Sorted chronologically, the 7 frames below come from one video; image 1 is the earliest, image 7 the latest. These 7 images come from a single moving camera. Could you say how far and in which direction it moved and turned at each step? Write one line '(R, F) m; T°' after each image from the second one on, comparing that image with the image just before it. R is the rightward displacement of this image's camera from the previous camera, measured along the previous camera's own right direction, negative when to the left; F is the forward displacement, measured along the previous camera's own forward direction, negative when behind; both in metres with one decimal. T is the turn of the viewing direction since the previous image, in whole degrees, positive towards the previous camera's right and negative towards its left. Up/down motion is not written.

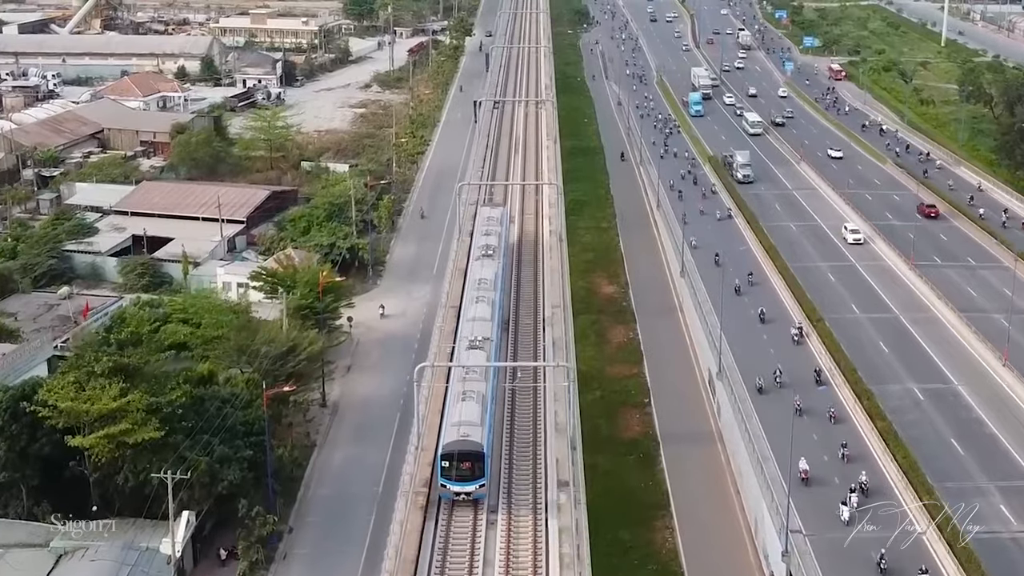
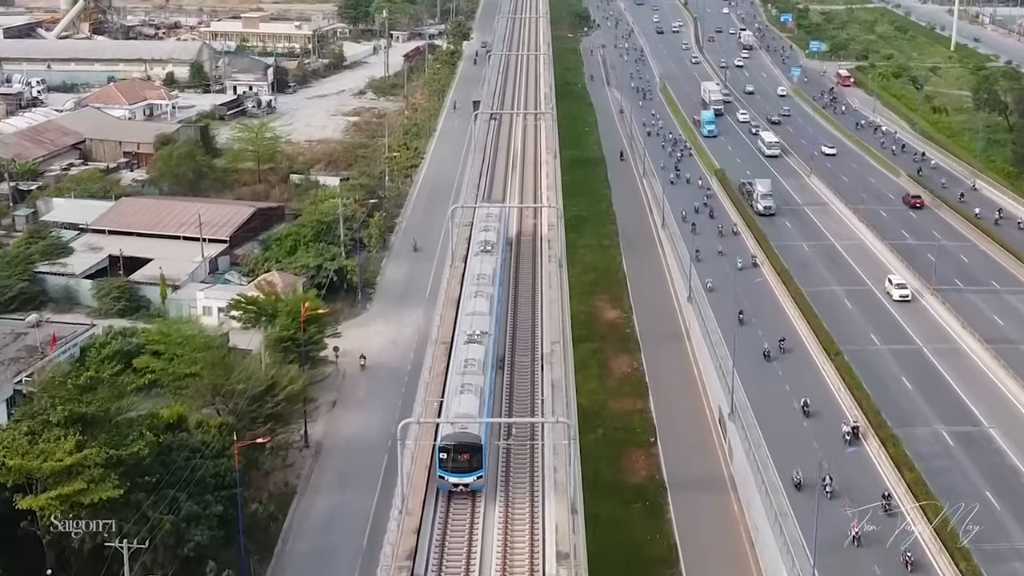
(+0.1, +1.8) m; 0°
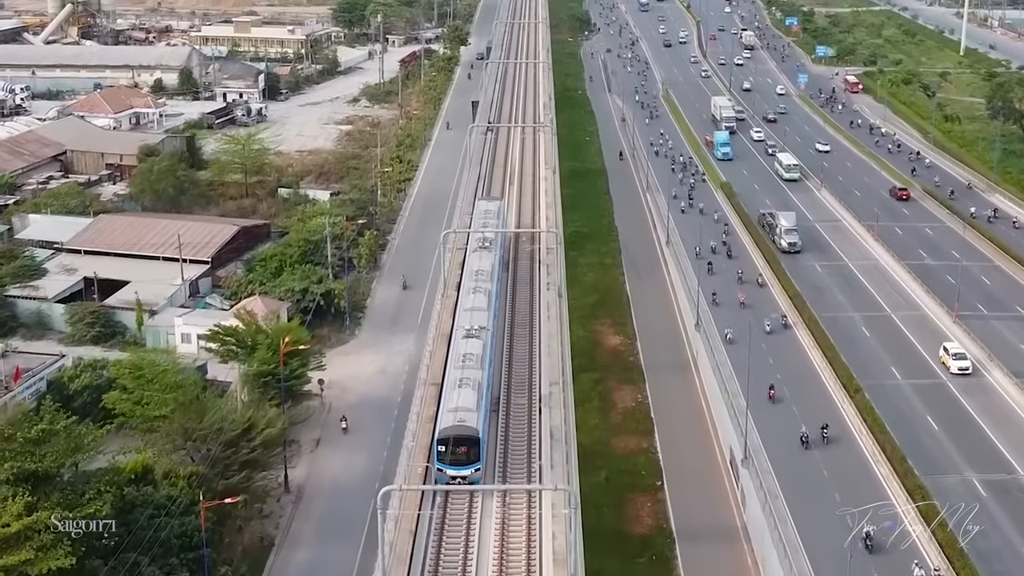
(+0.1, +1.7) m; 0°
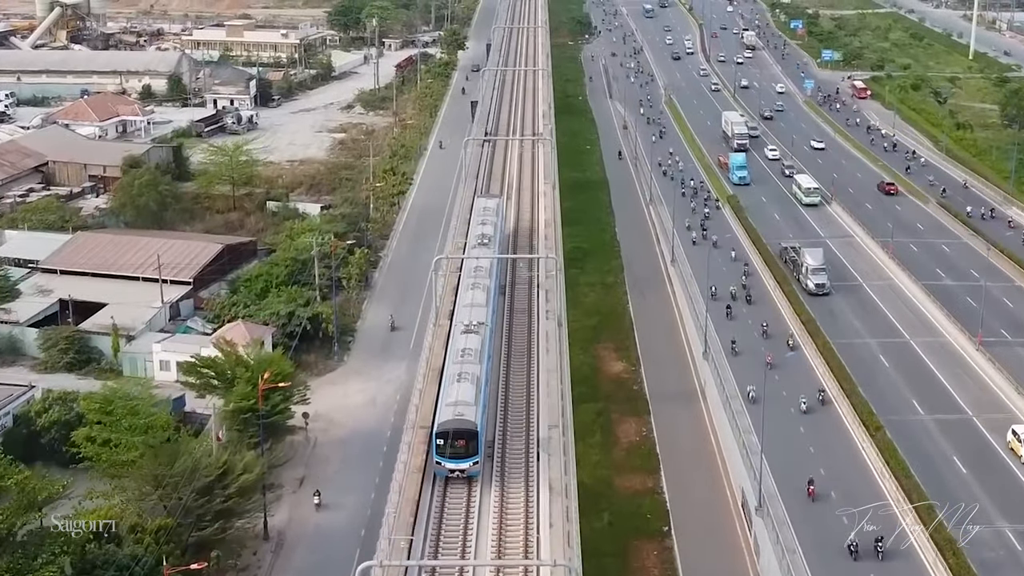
(+0.1, +1.6) m; 0°
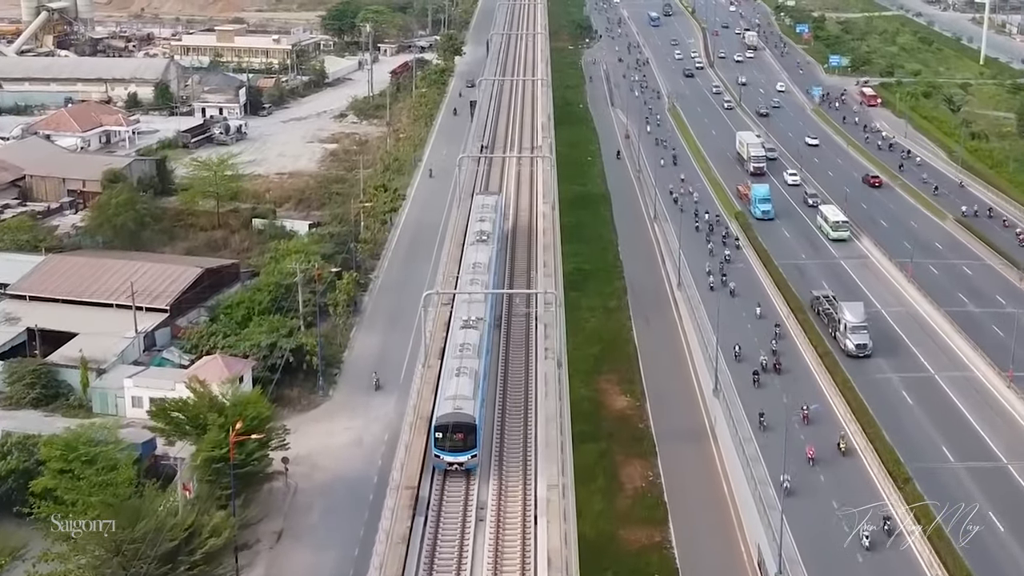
(+0.1, +1.8) m; 0°
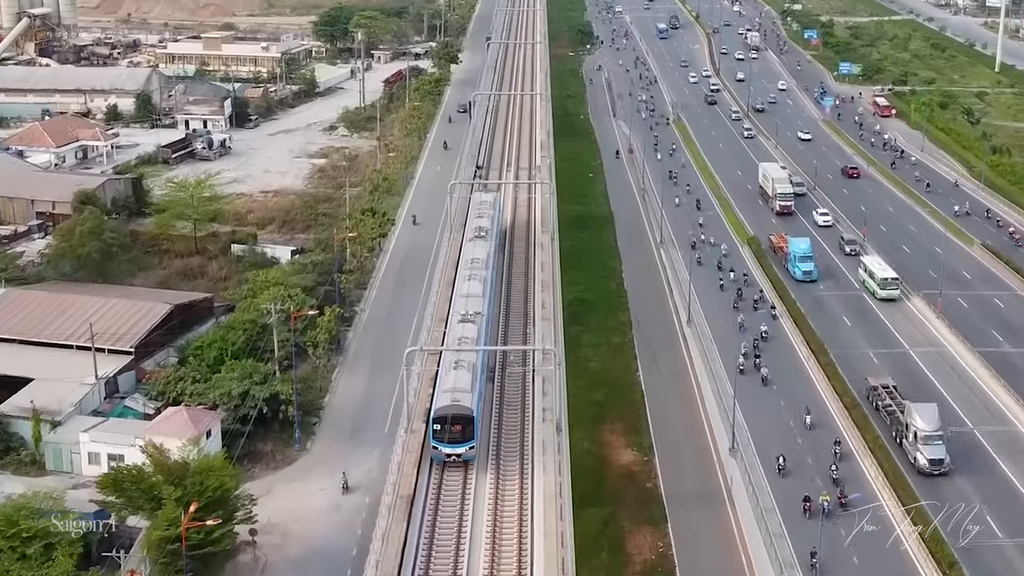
(+0.1, +2.4) m; 0°
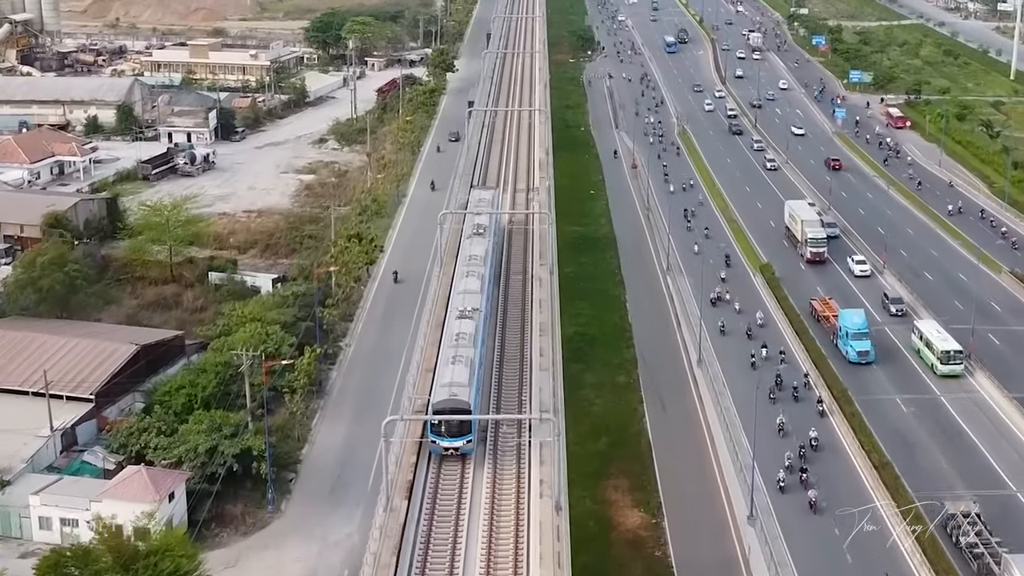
(+0.1, +2.2) m; 0°
